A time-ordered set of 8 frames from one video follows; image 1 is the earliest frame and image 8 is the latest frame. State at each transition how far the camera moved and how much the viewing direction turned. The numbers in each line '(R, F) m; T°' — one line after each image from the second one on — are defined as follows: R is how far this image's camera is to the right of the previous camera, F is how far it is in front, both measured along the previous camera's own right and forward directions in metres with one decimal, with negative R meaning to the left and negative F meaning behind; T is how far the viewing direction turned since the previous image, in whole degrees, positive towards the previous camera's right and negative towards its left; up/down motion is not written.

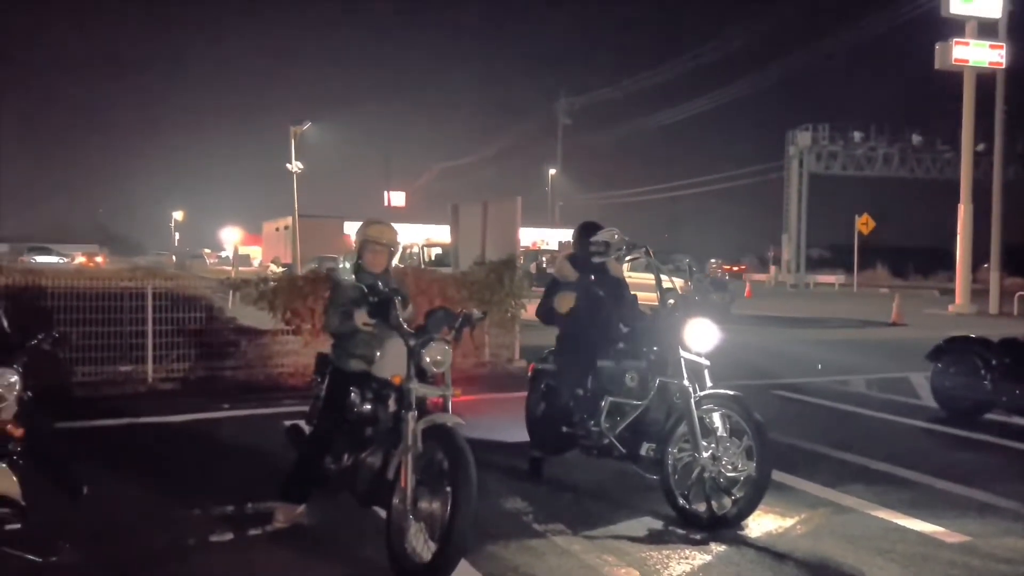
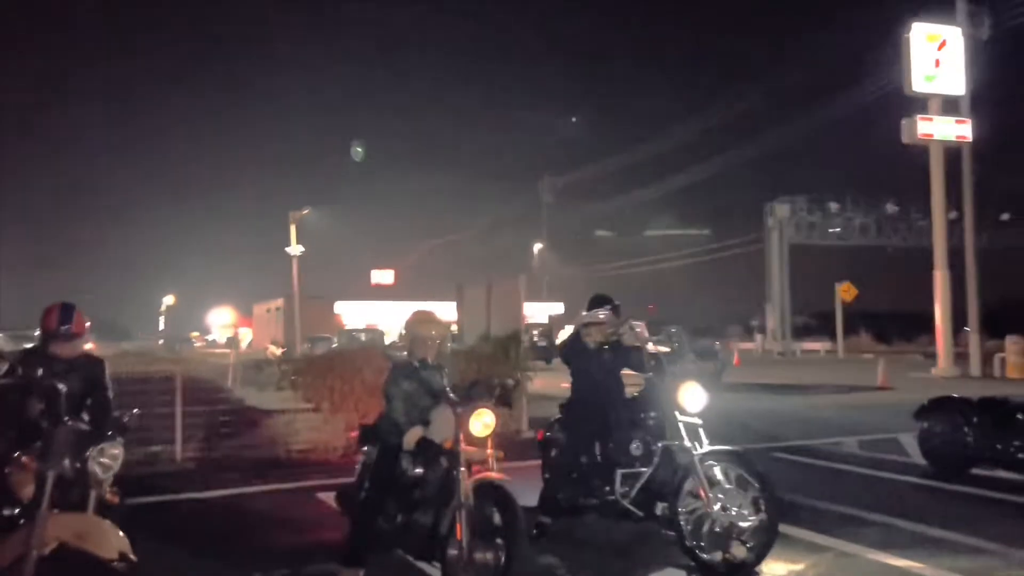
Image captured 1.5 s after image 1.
(-0.3, -0.7) m; +1°
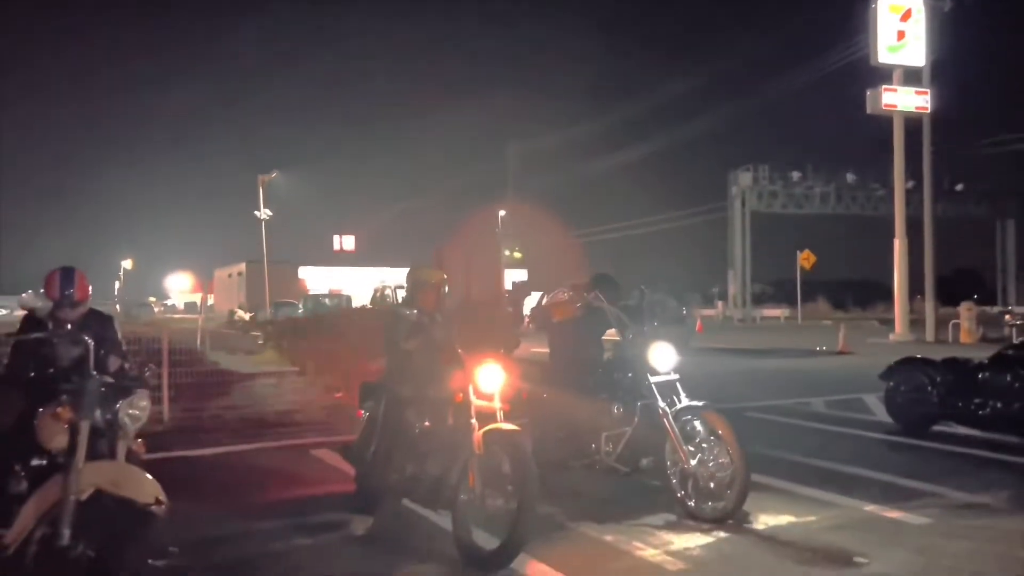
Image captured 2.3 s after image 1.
(-0.3, -0.3) m; +2°
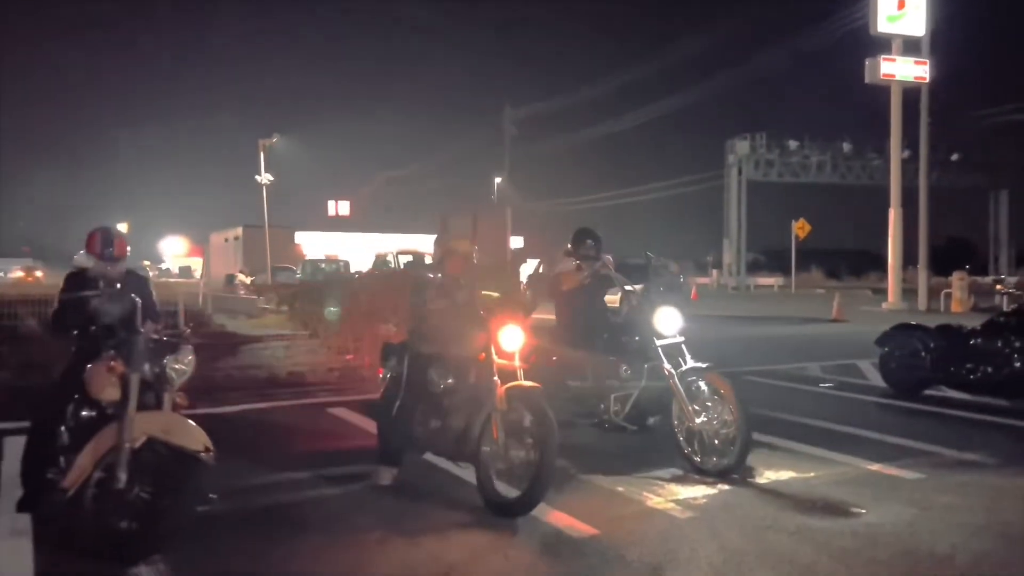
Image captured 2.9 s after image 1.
(-0.2, -0.3) m; 0°
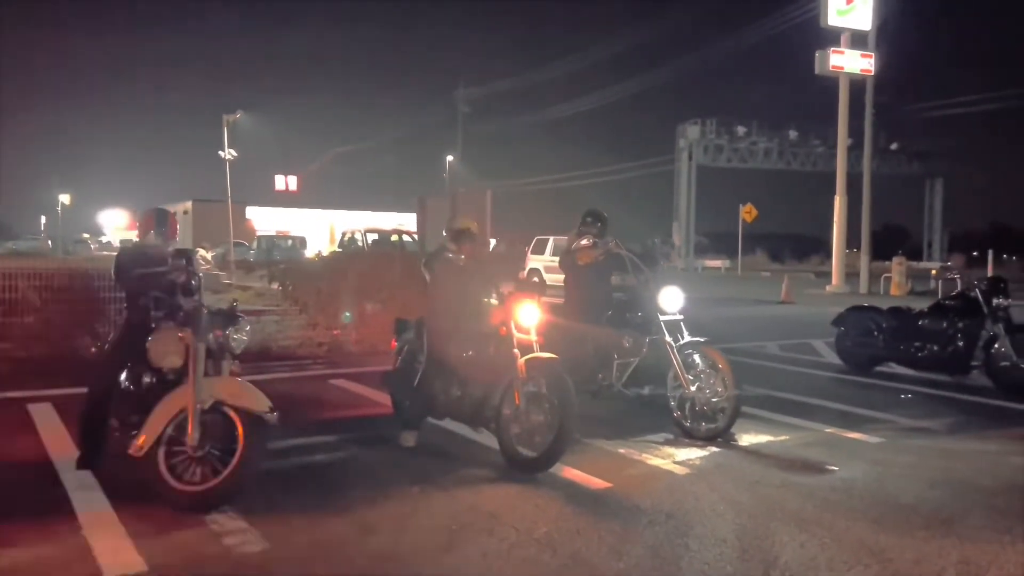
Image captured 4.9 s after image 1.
(-0.6, -0.7) m; +3°
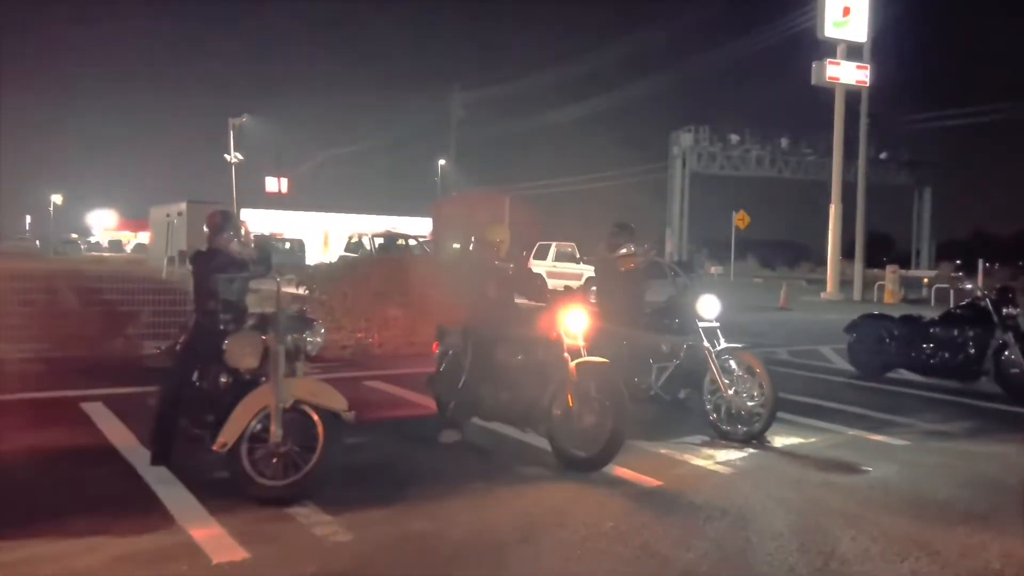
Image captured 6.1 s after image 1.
(-0.5, -0.4) m; +1°
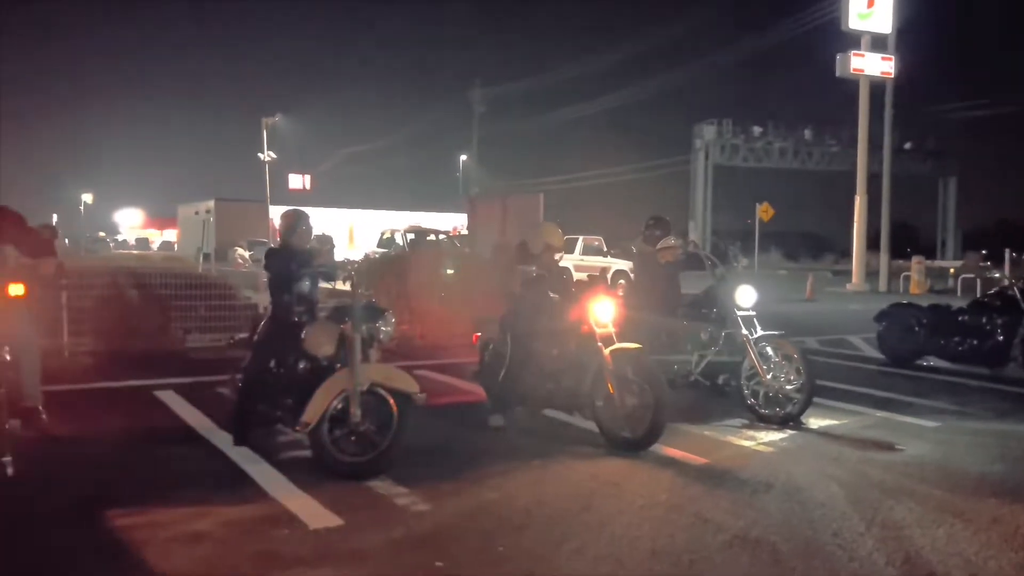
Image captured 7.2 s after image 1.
(-0.3, -0.5) m; -1°
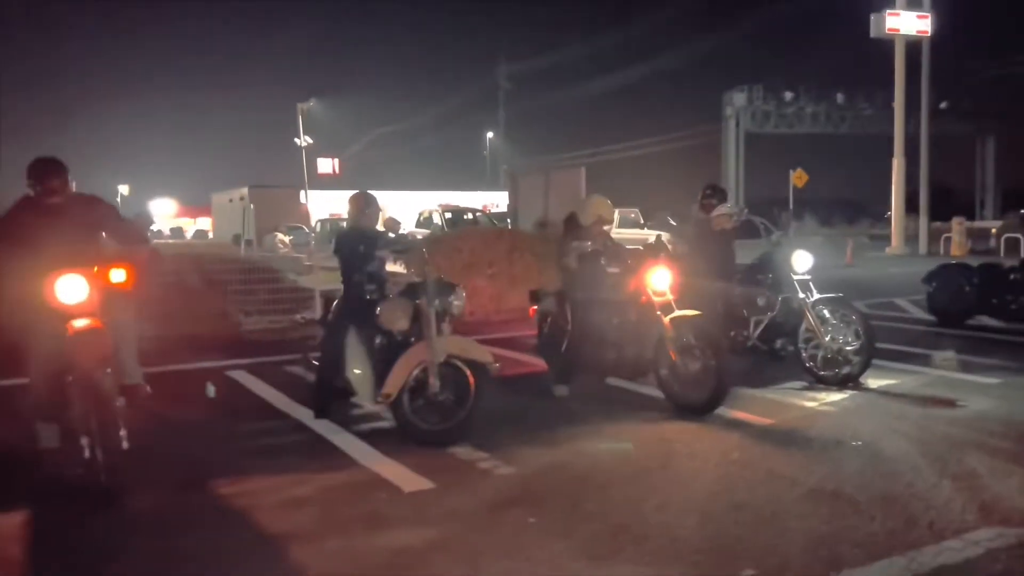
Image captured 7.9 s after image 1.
(-0.3, -0.2) m; -2°
